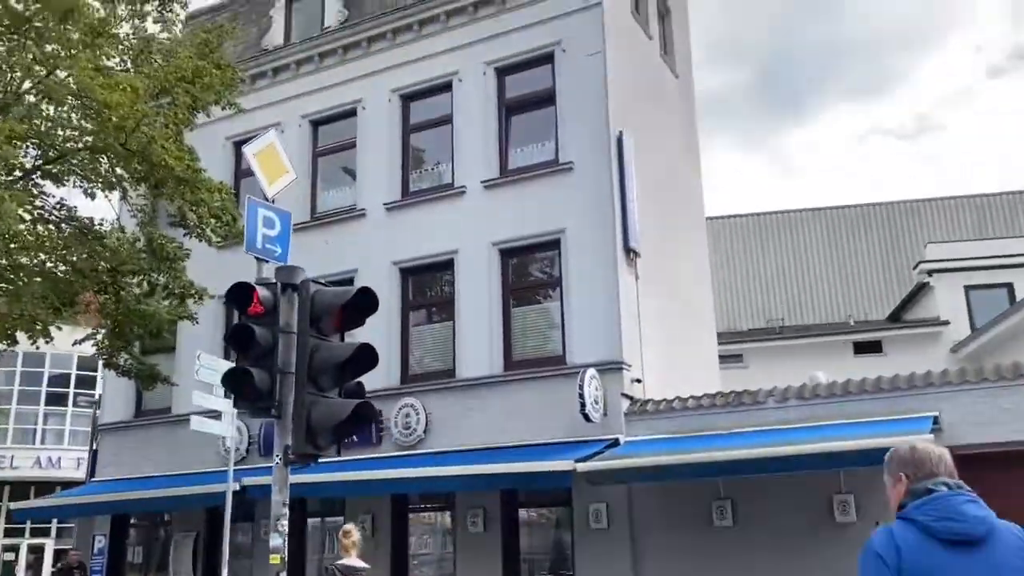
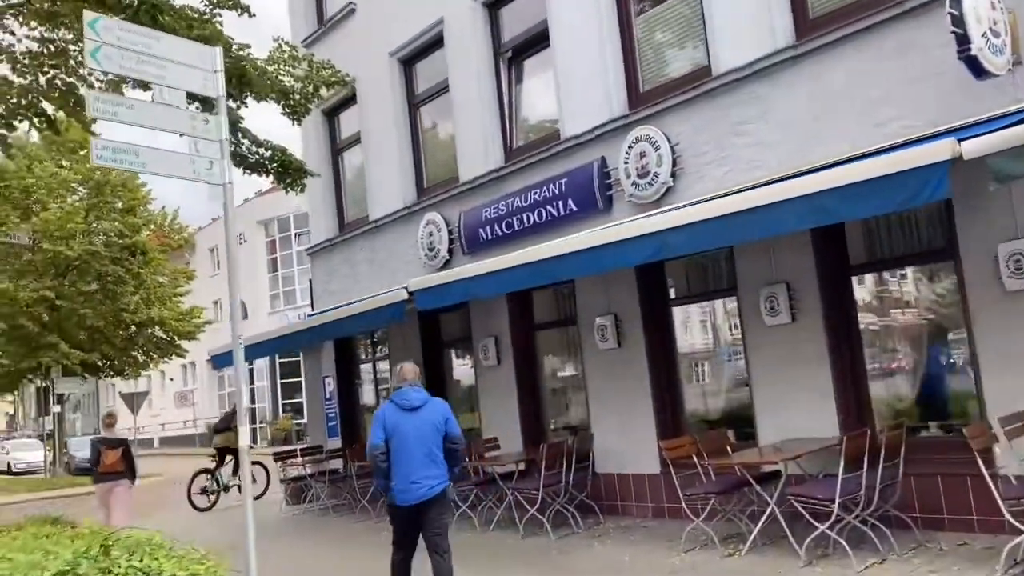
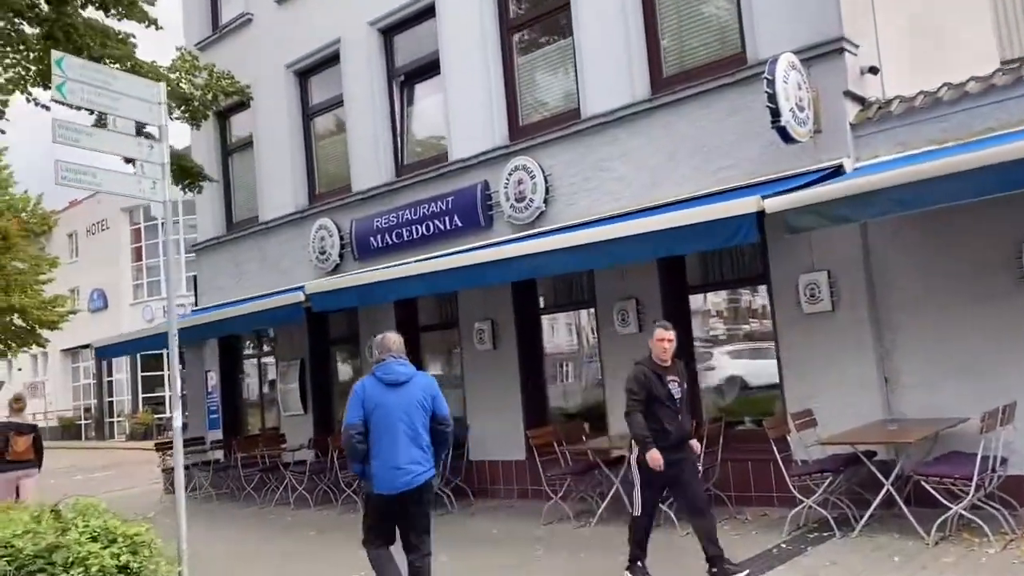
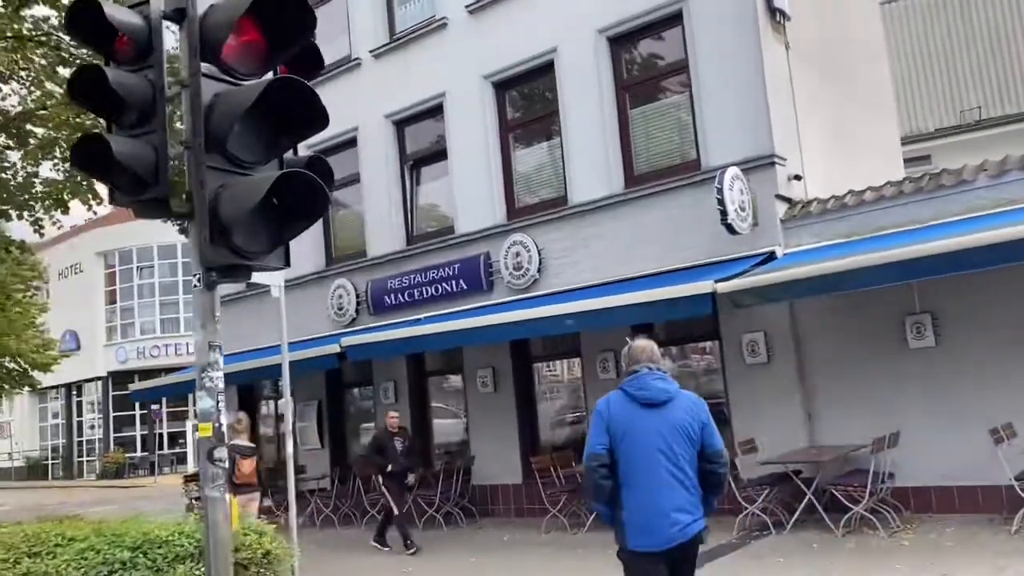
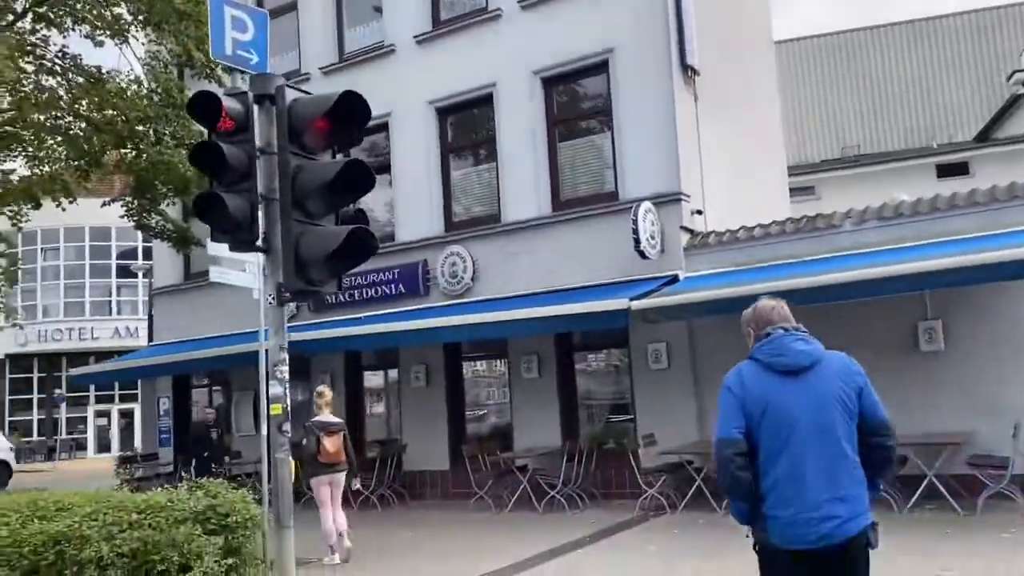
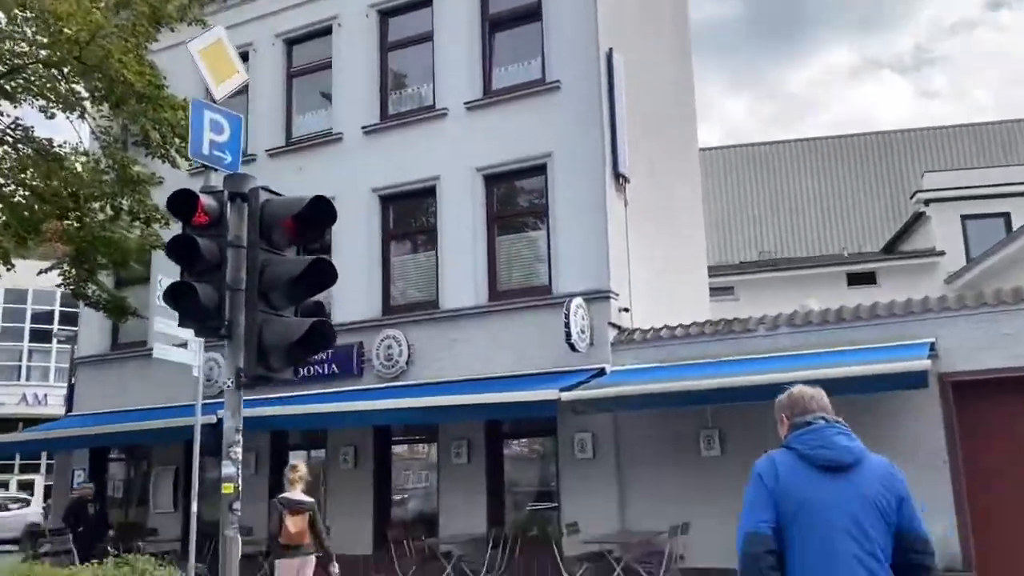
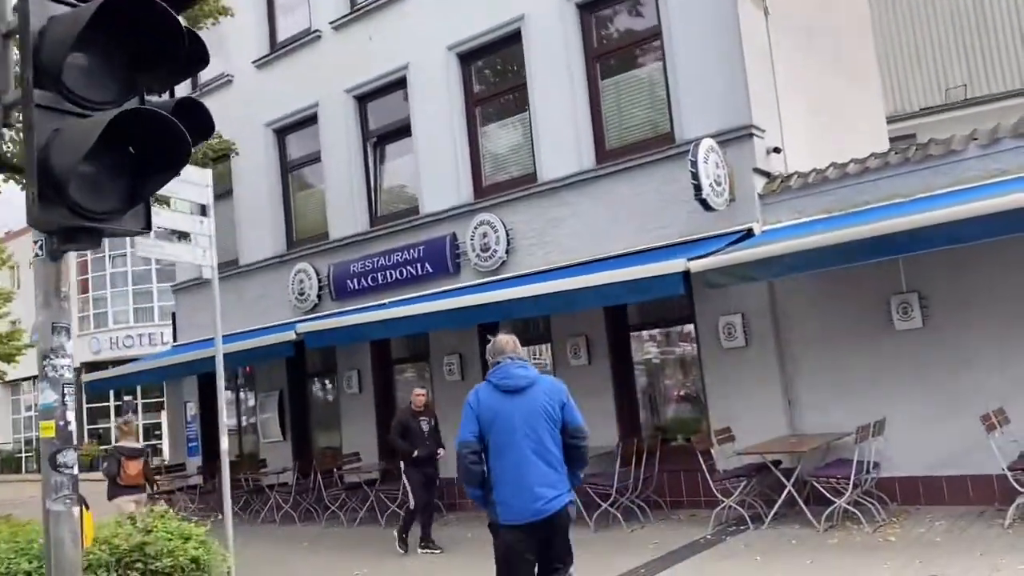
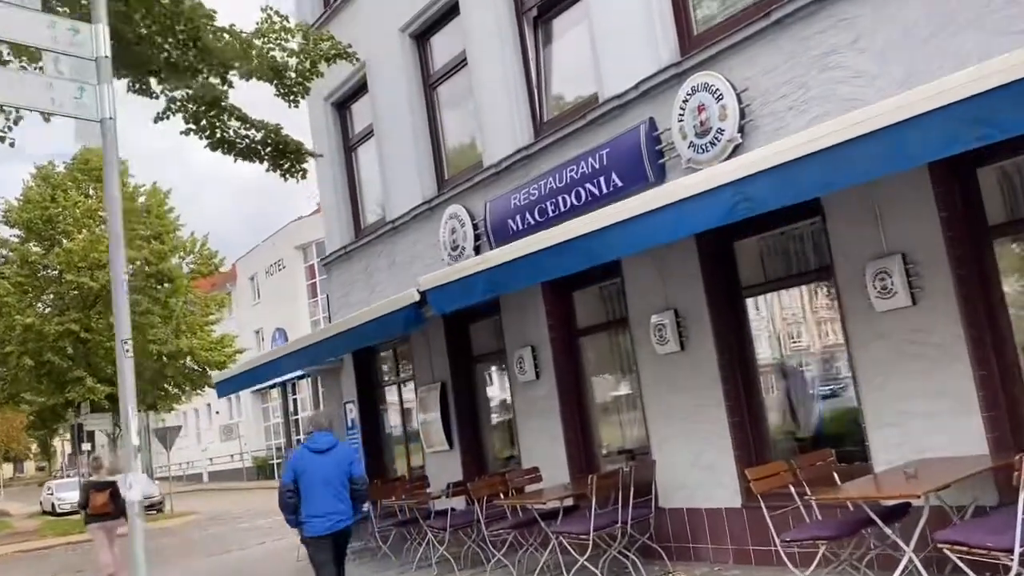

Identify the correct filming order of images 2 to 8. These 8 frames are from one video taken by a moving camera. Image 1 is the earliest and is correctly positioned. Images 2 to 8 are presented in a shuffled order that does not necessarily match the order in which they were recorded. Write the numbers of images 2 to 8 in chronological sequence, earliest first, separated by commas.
6, 5, 4, 7, 3, 2, 8
